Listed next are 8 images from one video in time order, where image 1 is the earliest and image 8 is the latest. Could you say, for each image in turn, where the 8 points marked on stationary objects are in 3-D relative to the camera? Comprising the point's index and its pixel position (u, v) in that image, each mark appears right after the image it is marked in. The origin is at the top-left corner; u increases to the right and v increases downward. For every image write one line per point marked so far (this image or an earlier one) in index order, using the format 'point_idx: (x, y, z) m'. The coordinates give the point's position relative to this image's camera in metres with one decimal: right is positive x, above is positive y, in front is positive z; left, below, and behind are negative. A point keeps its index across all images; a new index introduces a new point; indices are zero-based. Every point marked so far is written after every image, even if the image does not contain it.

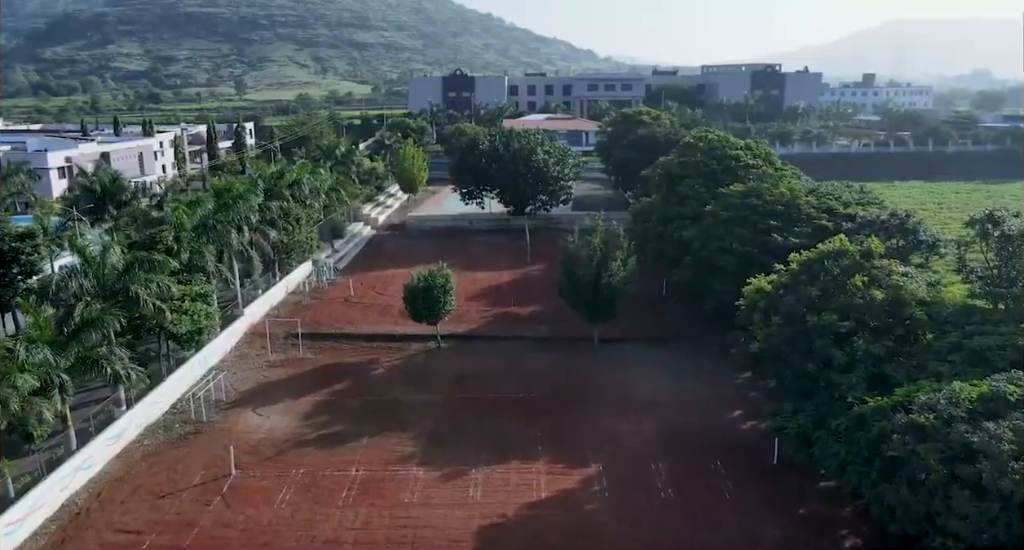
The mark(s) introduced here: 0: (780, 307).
0: (+6.1, -0.7, +16.9) m
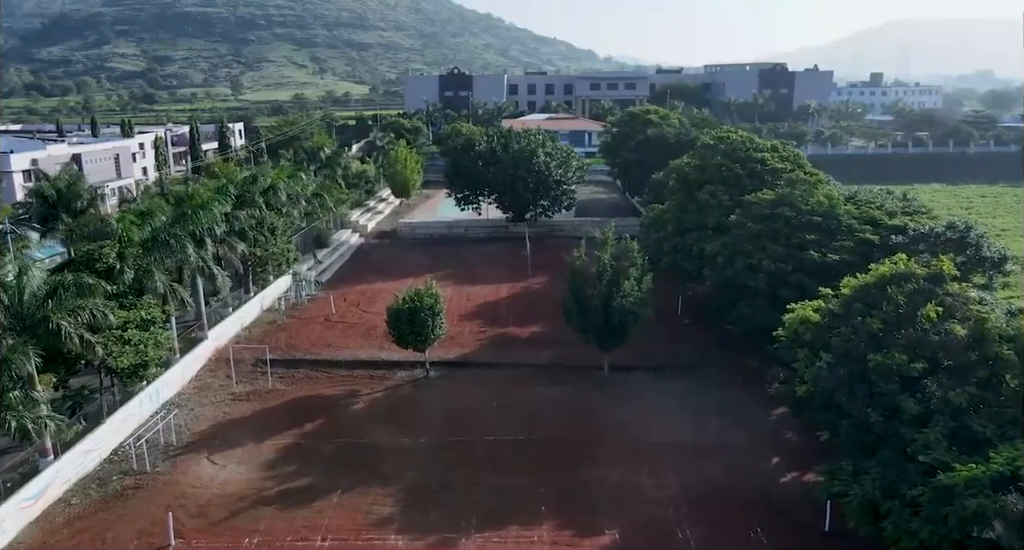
0: (+6.1, -1.3, +14.1) m
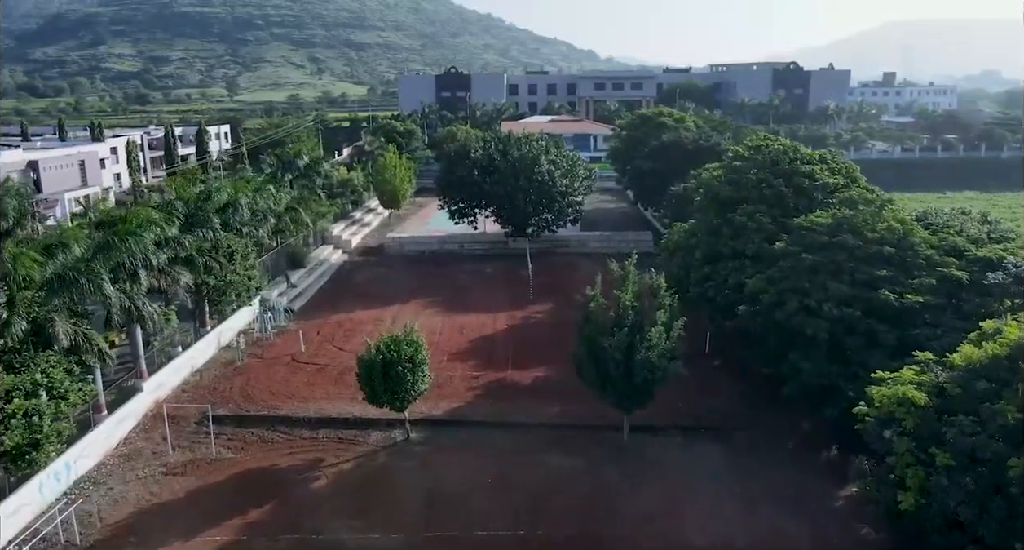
0: (+6.0, -2.2, +10.3) m
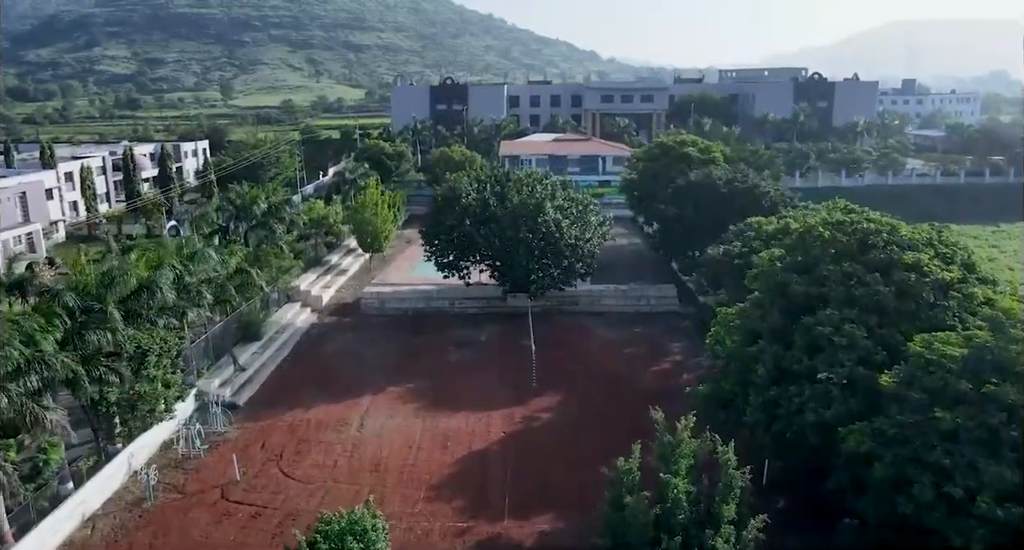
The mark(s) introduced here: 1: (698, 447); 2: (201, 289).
0: (+5.9, -4.6, +5.1) m
1: (+2.7, -2.5, +11.0) m
2: (-8.4, -0.4, +19.9) m
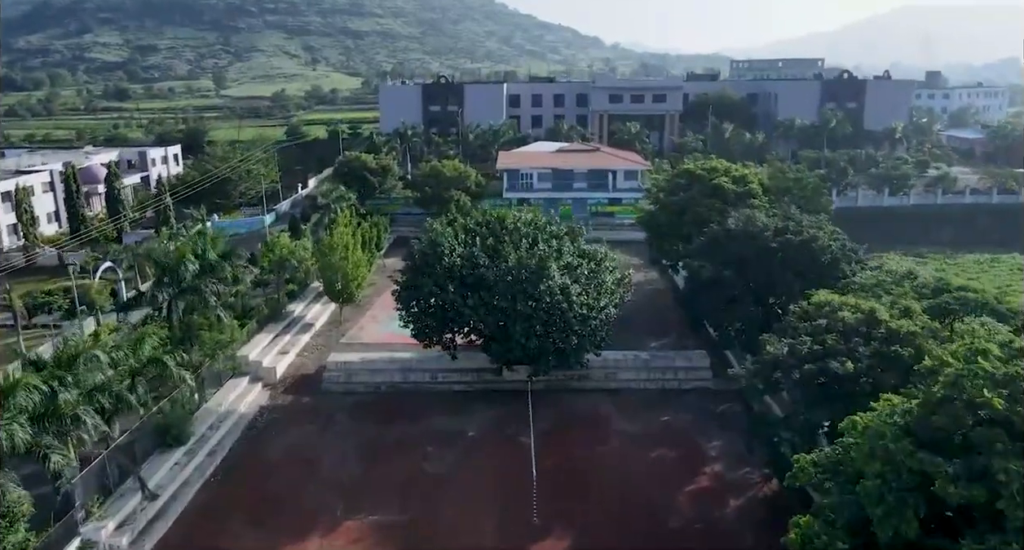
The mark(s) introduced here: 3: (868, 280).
0: (+5.7, -7.2, -0.2) m
1: (+2.6, -5.0, +5.6) m
2: (-8.5, -2.7, +14.6) m
3: (+9.6, -0.1, +20.0) m
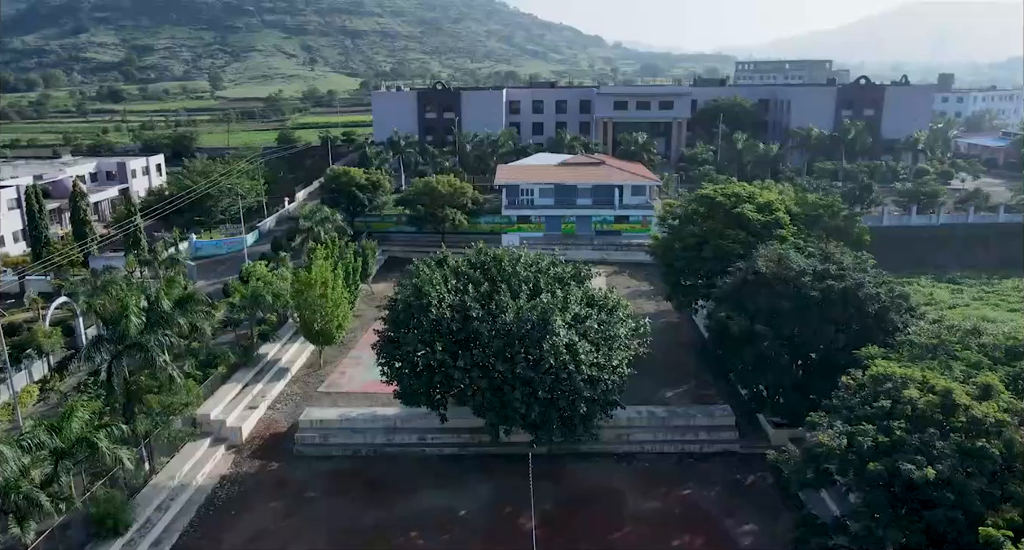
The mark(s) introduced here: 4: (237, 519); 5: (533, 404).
0: (+5.7, -8.6, -3.0) m
1: (+2.5, -6.4, +2.7) m
2: (-8.6, -4.0, +11.7) m
3: (+9.6, -1.4, +17.1) m
4: (-6.7, -5.9, +18.0) m
5: (+0.5, -3.0, +17.6) m
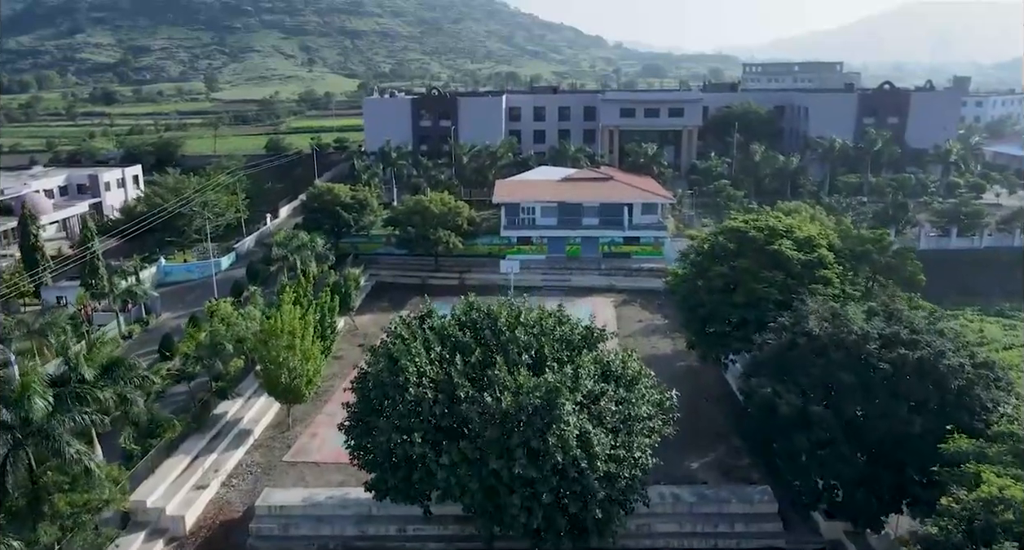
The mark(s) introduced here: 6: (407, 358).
0: (+5.6, -9.9, -6.6) m
1: (+2.4, -7.7, -0.8) m
2: (-8.7, -5.4, +8.2) m
3: (+9.5, -2.8, +13.5) m
4: (-6.7, -7.2, +14.5) m
5: (+0.4, -4.3, +14.0) m
6: (-2.0, -2.0, +15.2) m
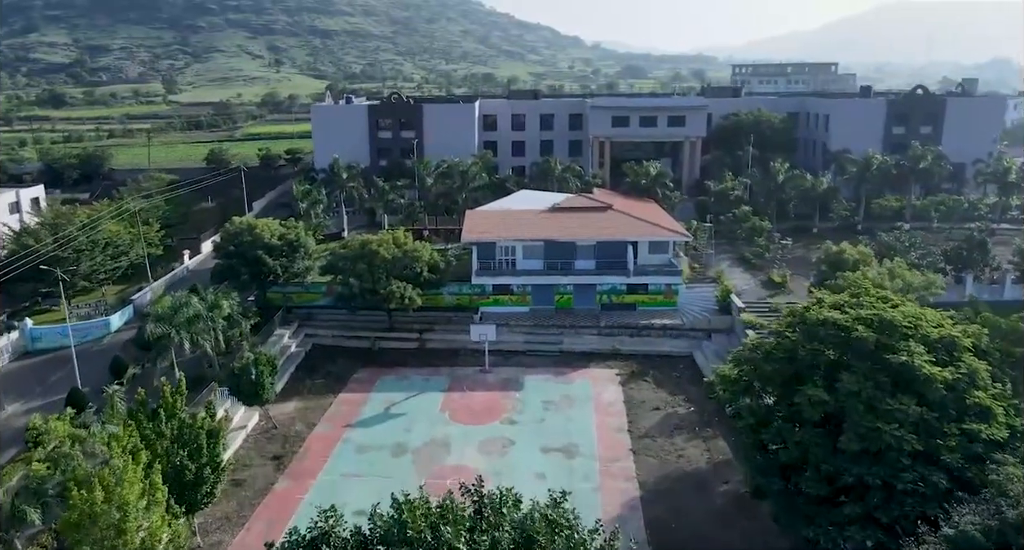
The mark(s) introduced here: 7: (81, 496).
0: (+6.0, -12.2, -14.4) m
1: (+2.6, -10.0, -8.7) m
2: (-8.8, -7.7, 0.0) m
3: (+9.2, -5.0, +5.8) m
4: (-7.0, -9.6, +6.3) m
5: (+0.1, -6.6, +6.1) m
6: (-2.3, -4.4, +7.1) m
7: (-6.9, -3.7, +12.9) m
